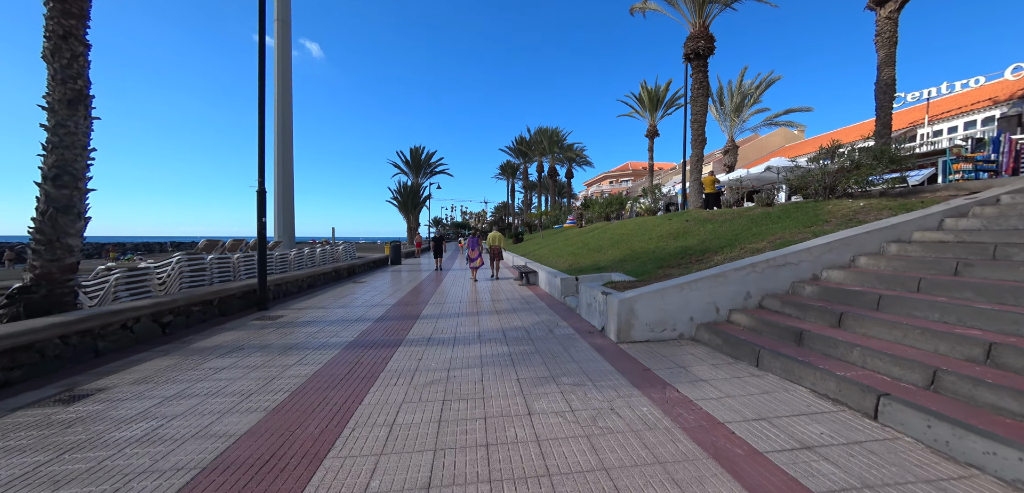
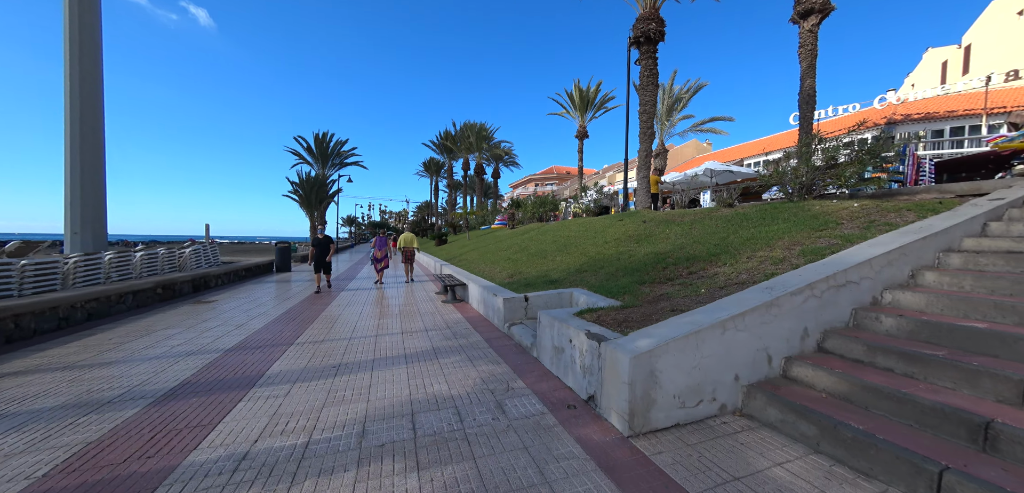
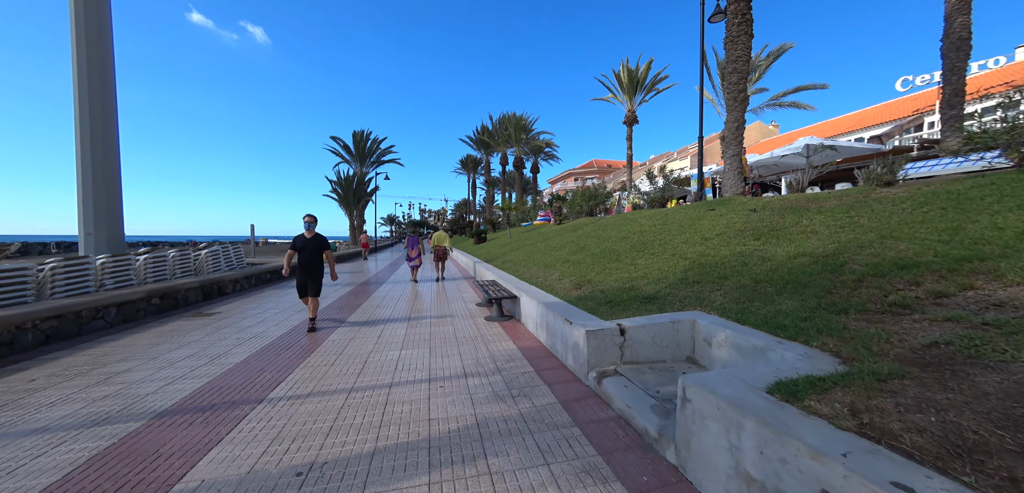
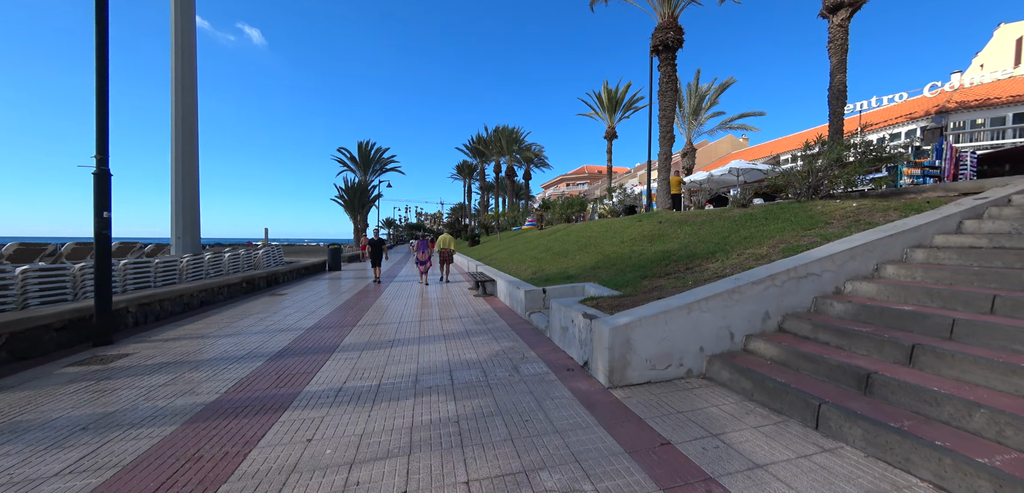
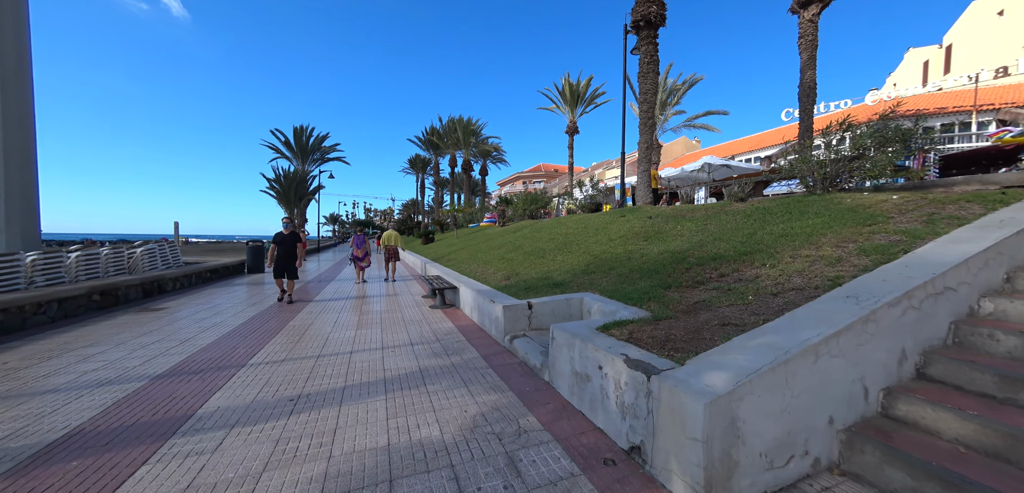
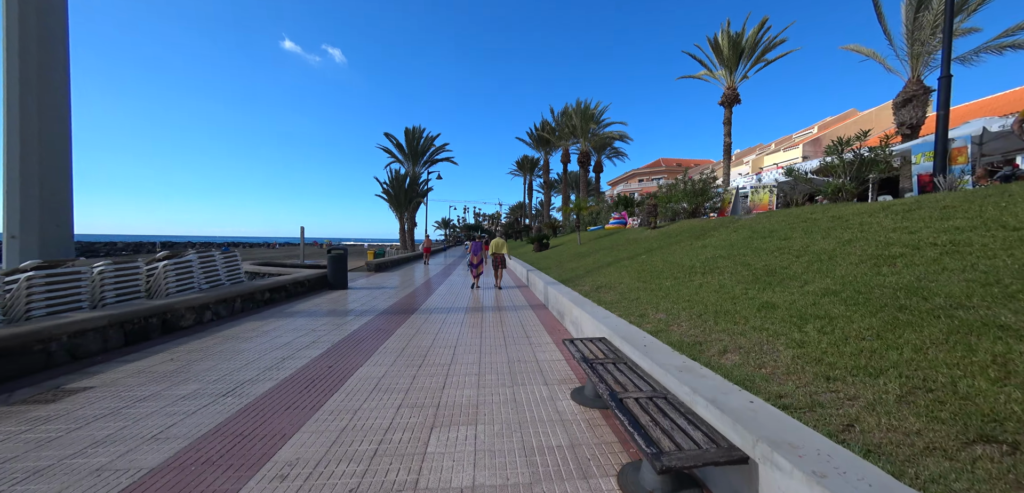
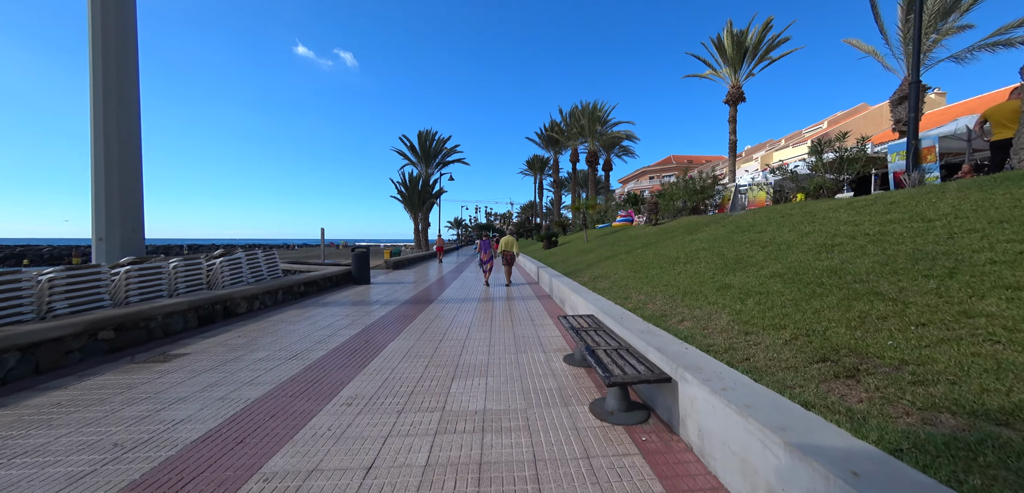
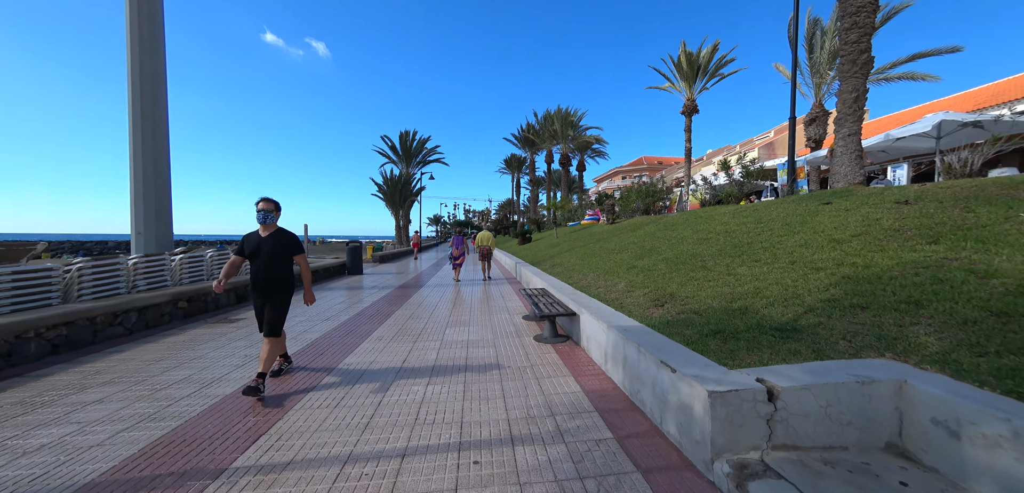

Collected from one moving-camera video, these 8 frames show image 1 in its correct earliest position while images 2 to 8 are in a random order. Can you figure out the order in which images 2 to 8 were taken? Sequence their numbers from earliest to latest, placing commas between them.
4, 2, 5, 3, 8, 7, 6
